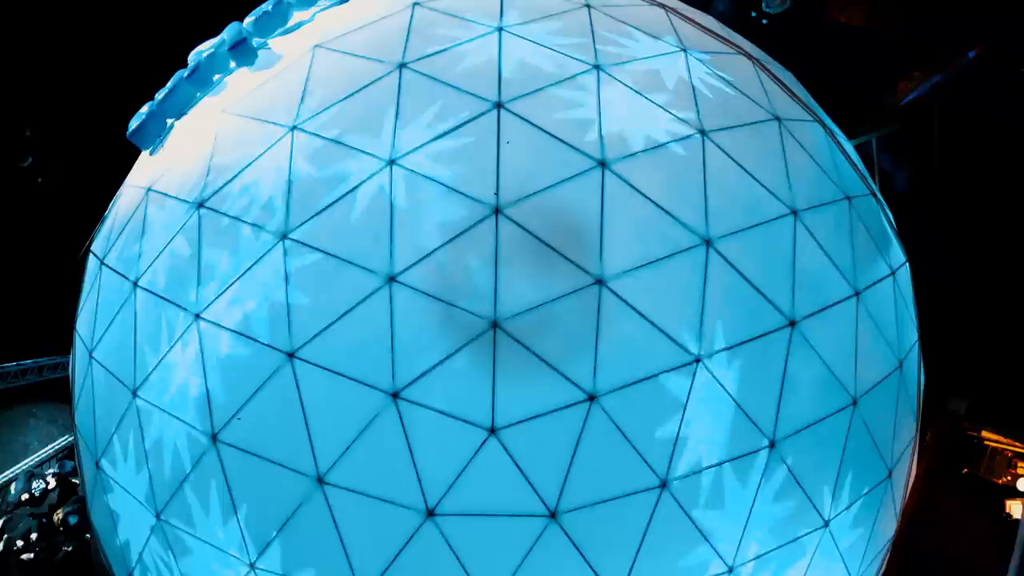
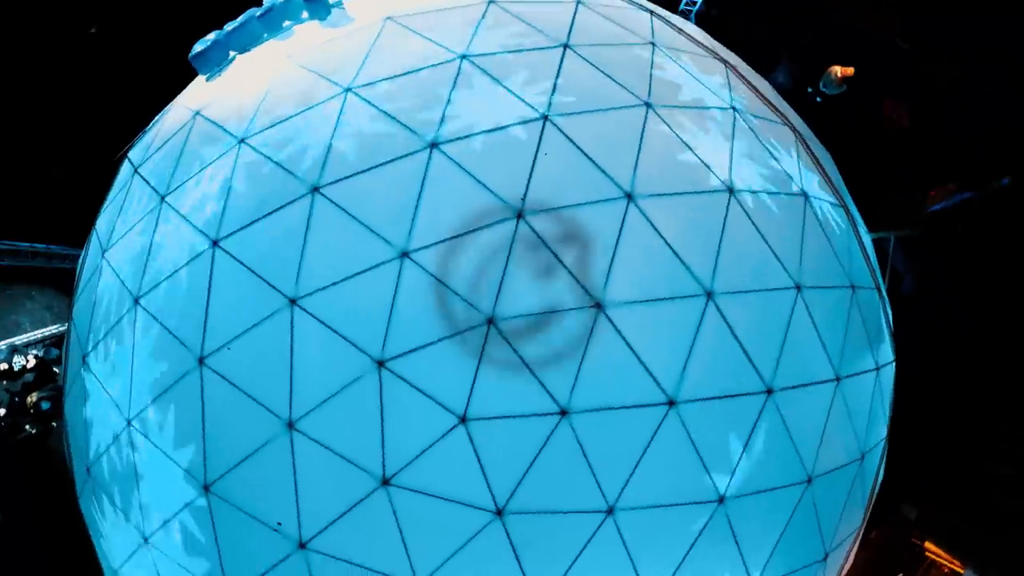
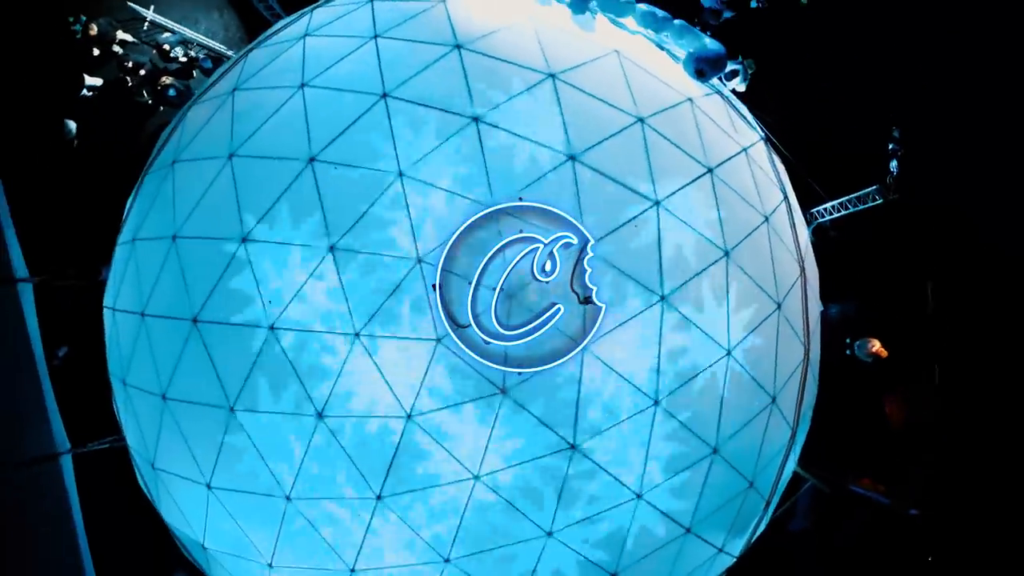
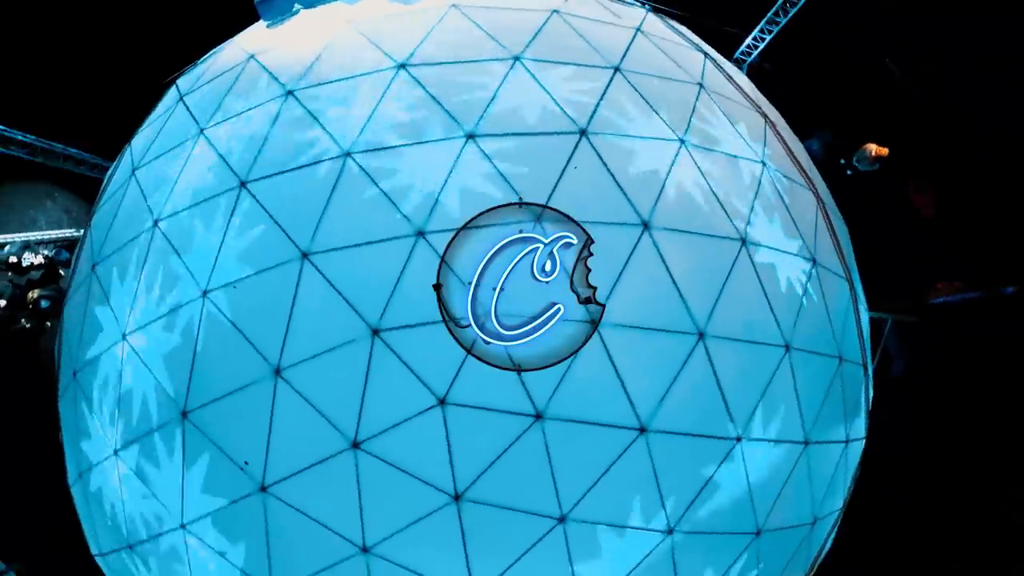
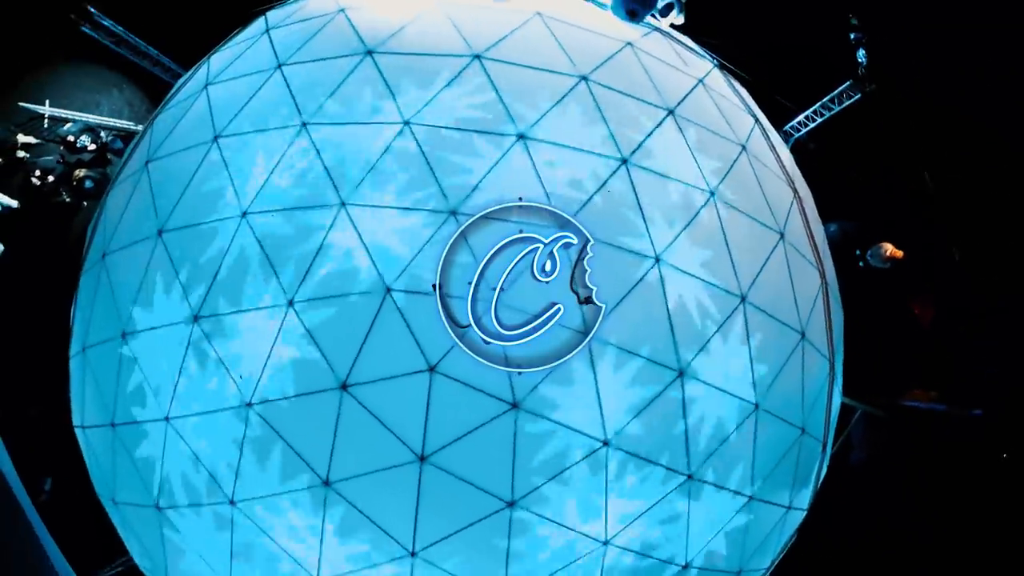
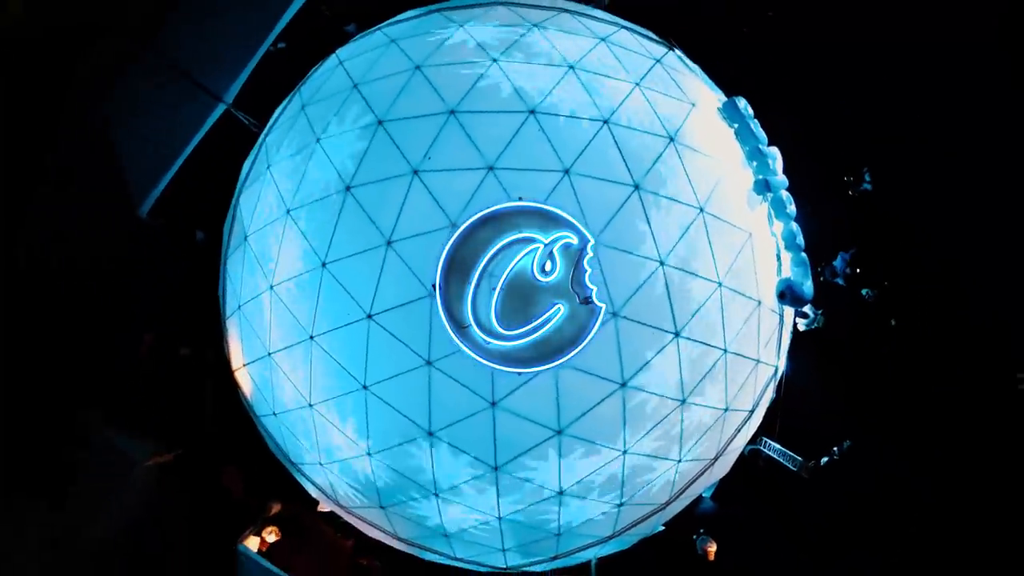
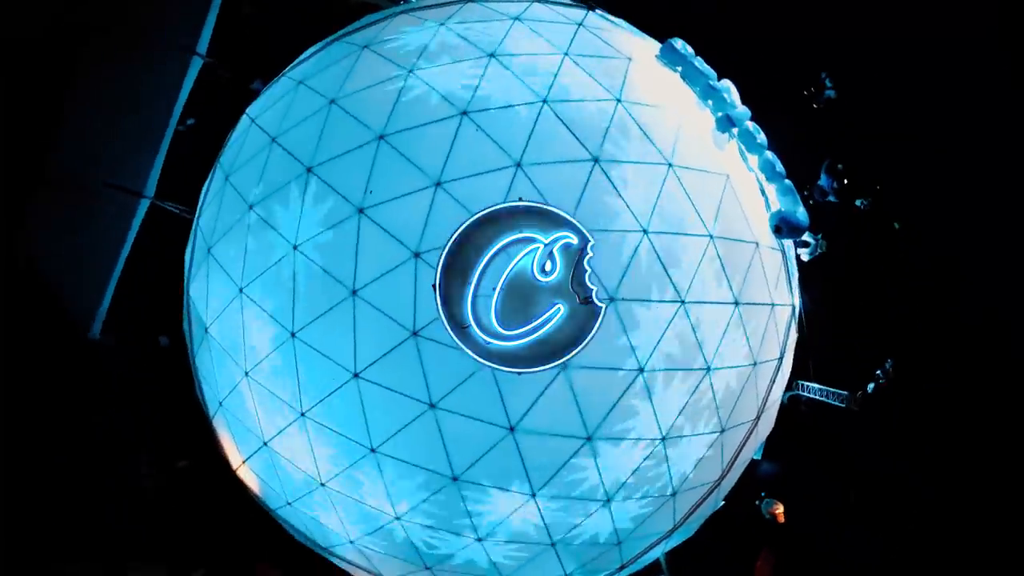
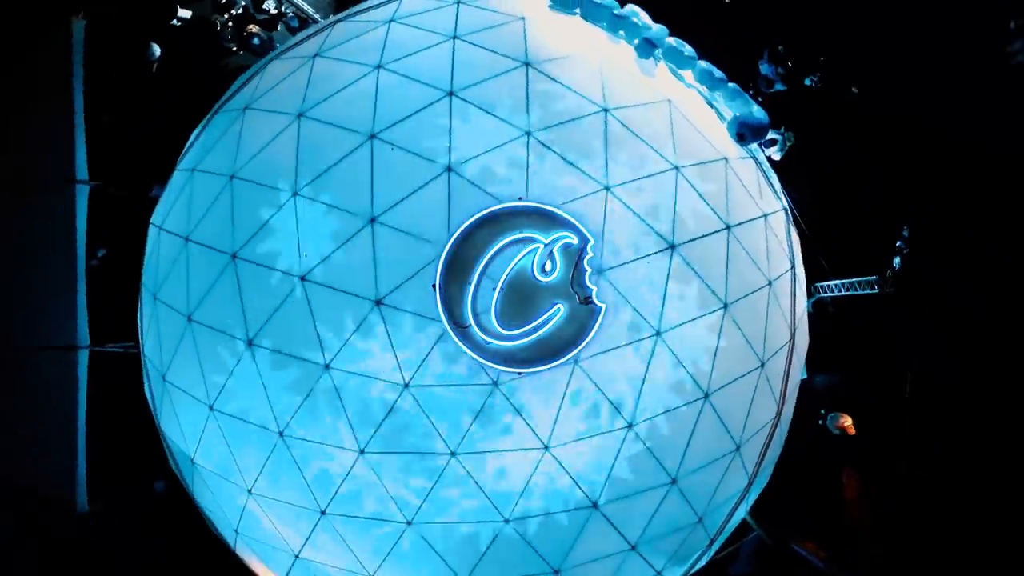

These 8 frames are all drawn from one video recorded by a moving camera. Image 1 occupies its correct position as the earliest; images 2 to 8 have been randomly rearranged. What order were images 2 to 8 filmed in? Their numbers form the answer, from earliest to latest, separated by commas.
2, 4, 5, 3, 8, 7, 6
